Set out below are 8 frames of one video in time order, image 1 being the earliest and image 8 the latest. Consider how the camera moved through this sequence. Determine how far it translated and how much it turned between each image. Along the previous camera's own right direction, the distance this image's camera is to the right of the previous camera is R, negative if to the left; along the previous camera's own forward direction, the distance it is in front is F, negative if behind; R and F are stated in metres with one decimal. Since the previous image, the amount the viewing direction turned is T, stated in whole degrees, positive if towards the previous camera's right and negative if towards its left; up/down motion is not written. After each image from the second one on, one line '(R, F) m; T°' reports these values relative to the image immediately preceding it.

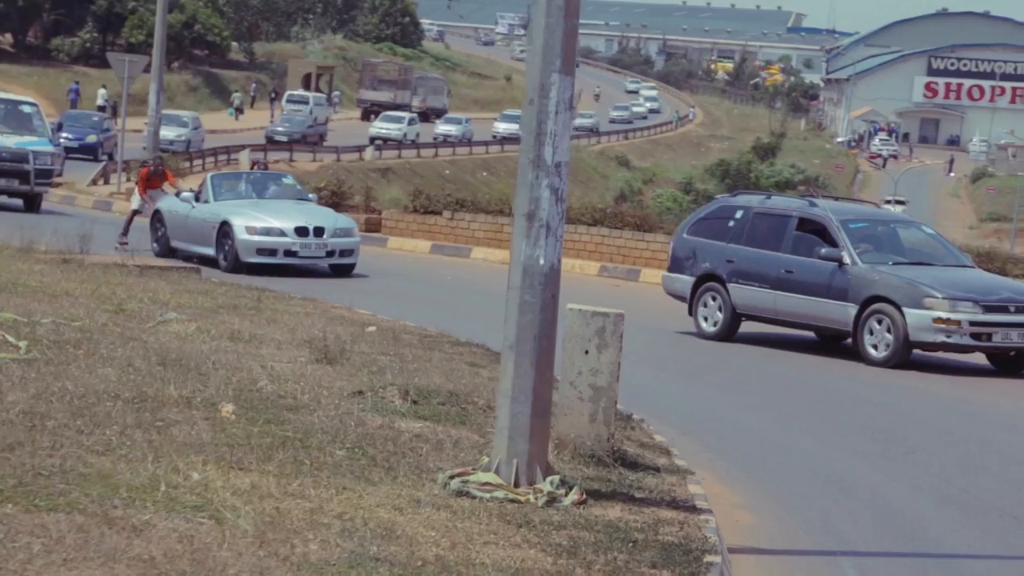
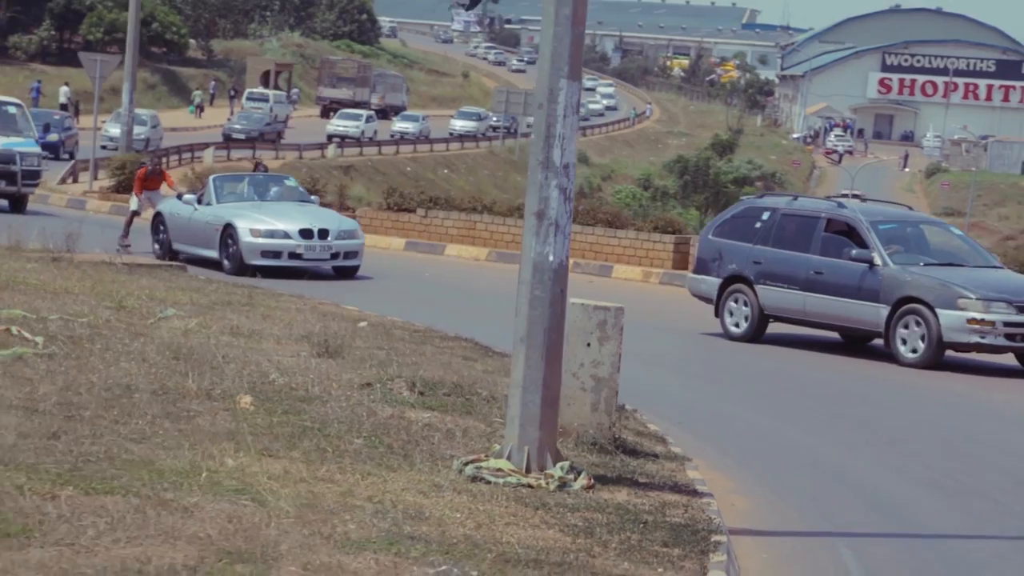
(-0.2, -0.4) m; +1°
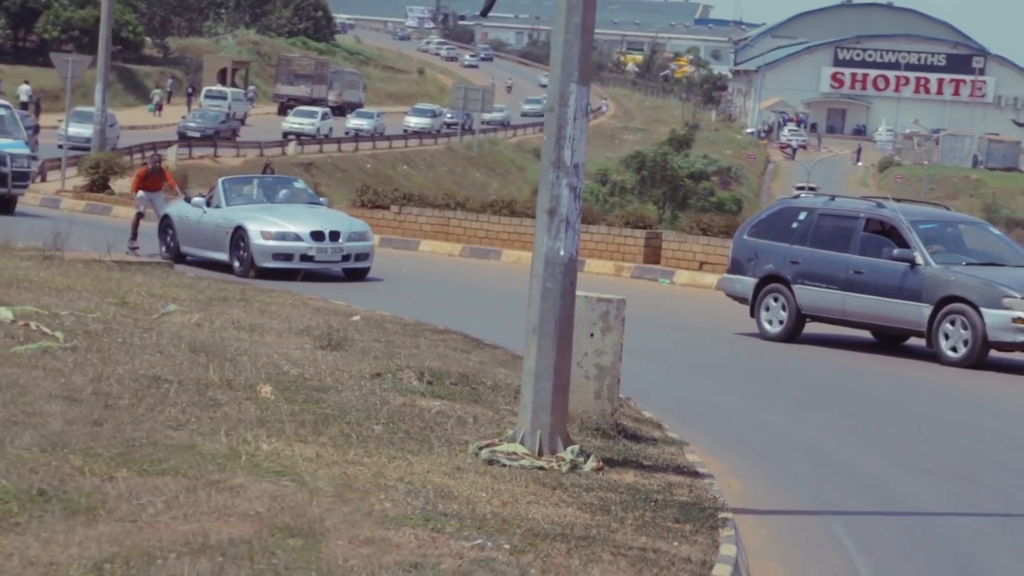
(-0.2, -0.4) m; +1°
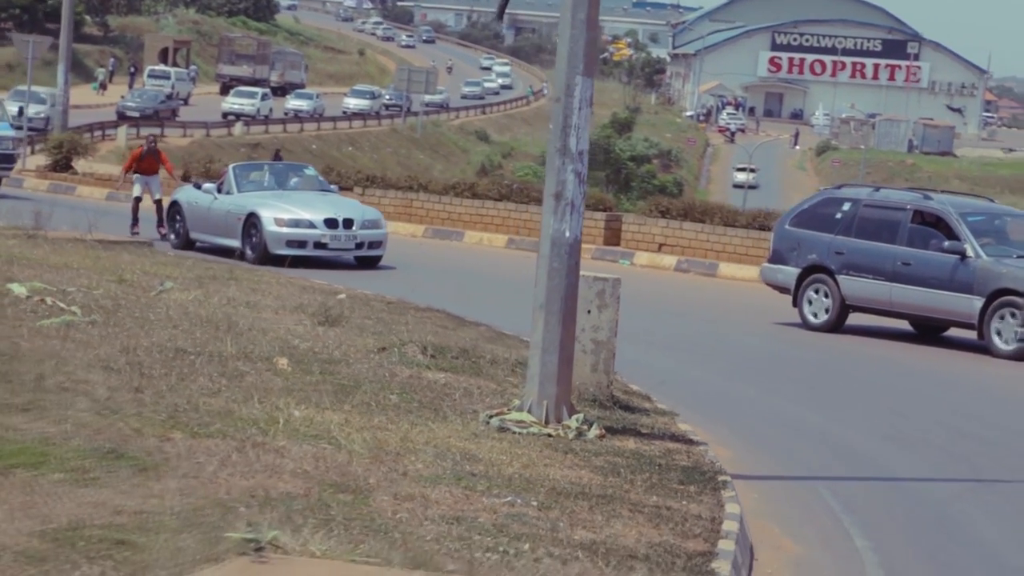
(-0.3, -0.6) m; +2°
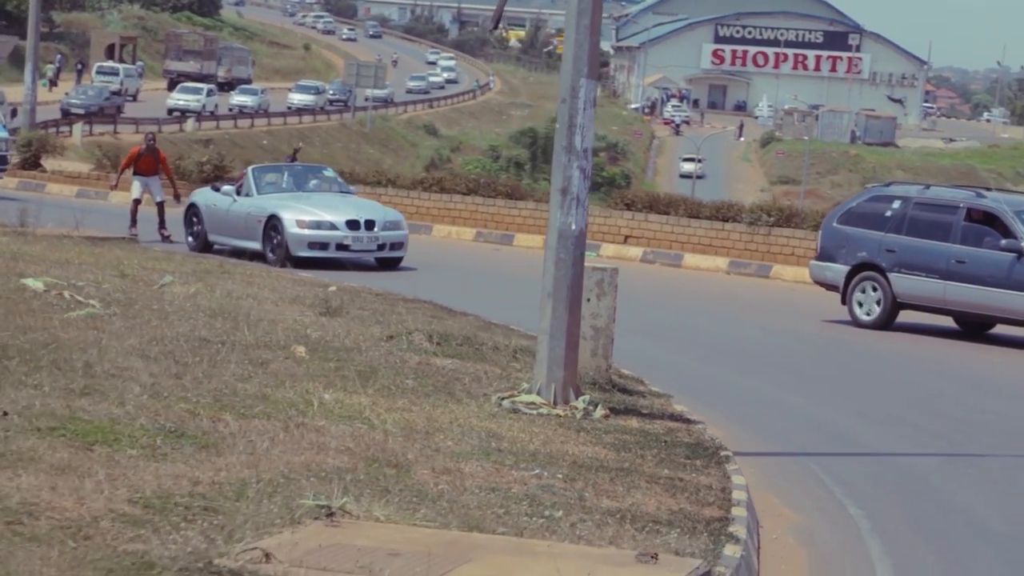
(-0.3, -0.6) m; +2°
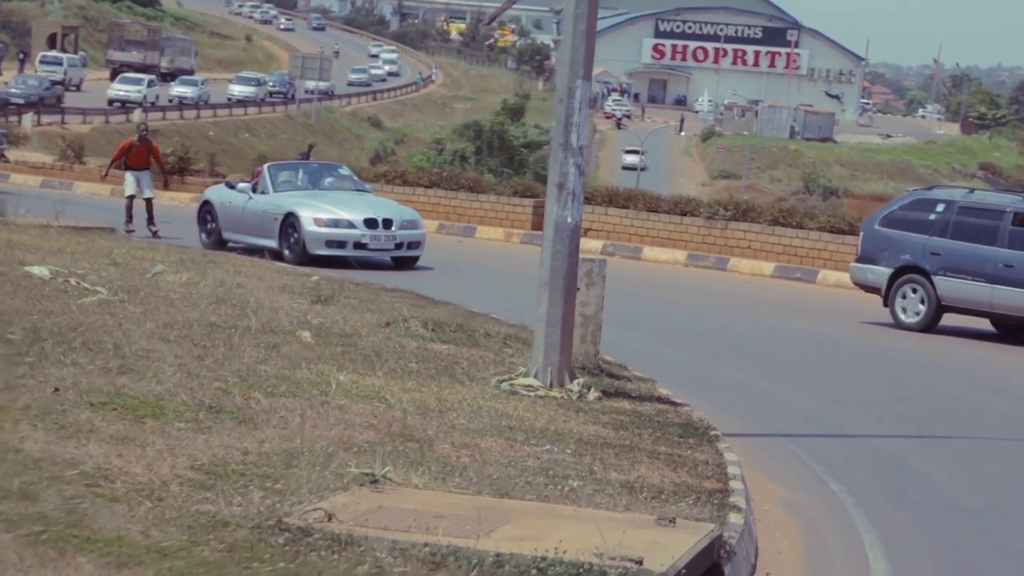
(-0.3, -0.6) m; +2°
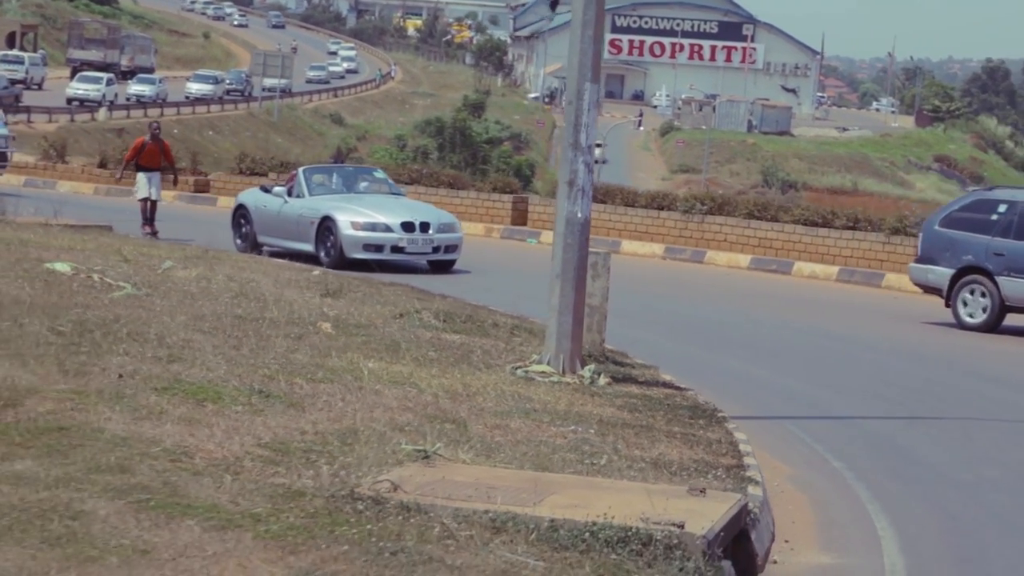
(-0.3, -0.6) m; +1°
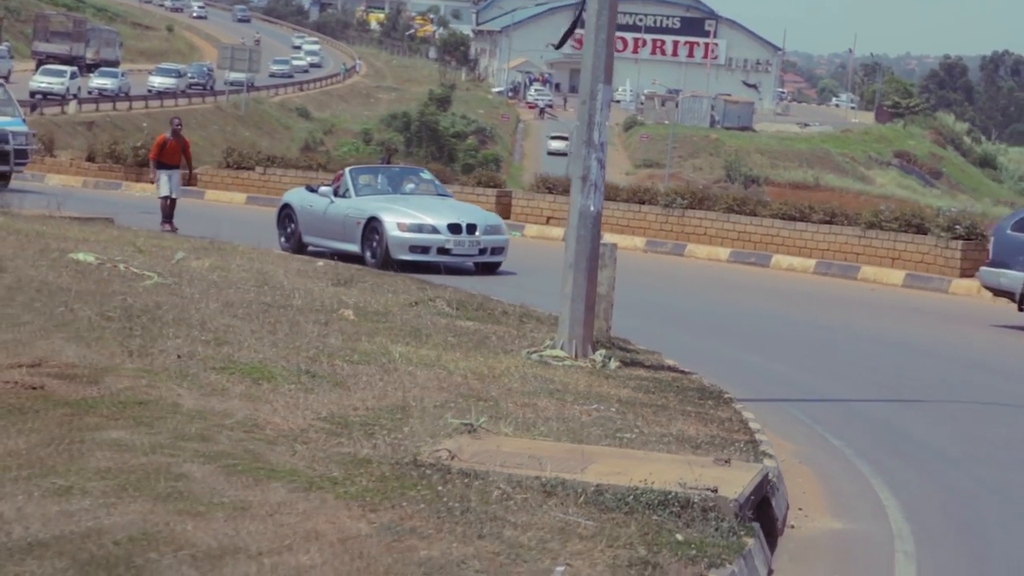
(-0.3, -0.6) m; +1°
